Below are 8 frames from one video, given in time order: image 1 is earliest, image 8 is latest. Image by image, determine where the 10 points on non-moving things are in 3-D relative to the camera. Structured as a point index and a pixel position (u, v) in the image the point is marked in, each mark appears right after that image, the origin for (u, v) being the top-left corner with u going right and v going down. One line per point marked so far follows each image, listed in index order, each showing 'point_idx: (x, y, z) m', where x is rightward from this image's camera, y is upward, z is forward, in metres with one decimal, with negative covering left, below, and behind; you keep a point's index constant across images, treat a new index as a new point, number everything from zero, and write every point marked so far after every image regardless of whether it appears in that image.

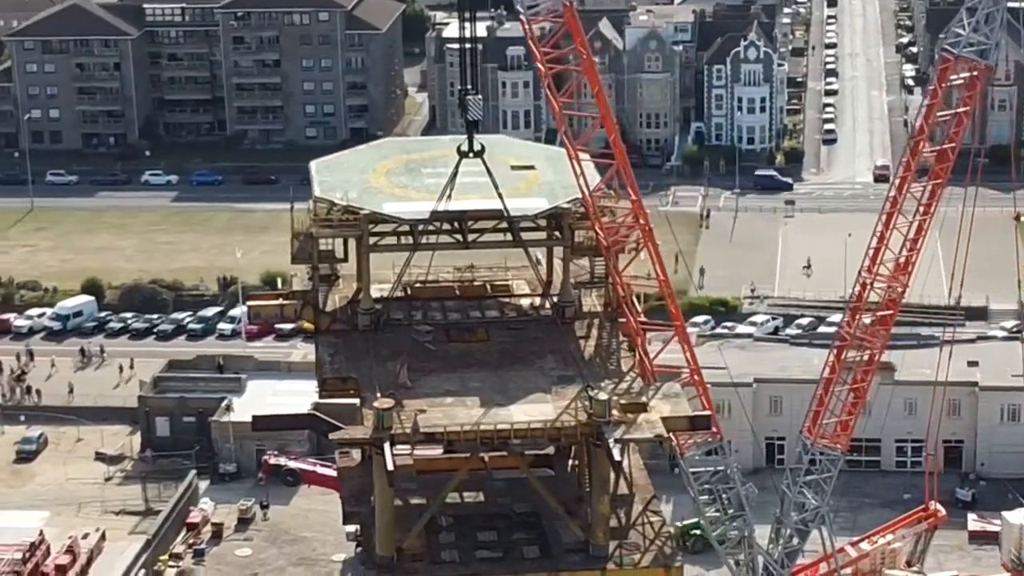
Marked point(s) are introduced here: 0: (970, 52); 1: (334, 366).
0: (+3.8, +2.0, +20.2) m
1: (-1.4, -0.6, +19.6) m
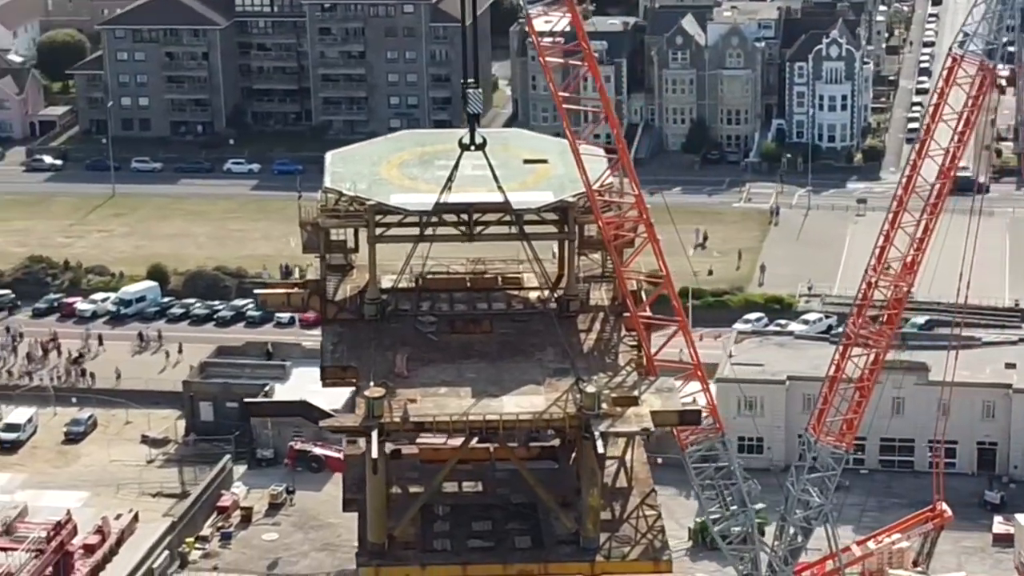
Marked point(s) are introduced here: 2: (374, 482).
0: (+3.8, +2.0, +20.1) m
1: (-1.5, -0.5, +19.9) m
2: (-1.1, -1.5, +19.0) m
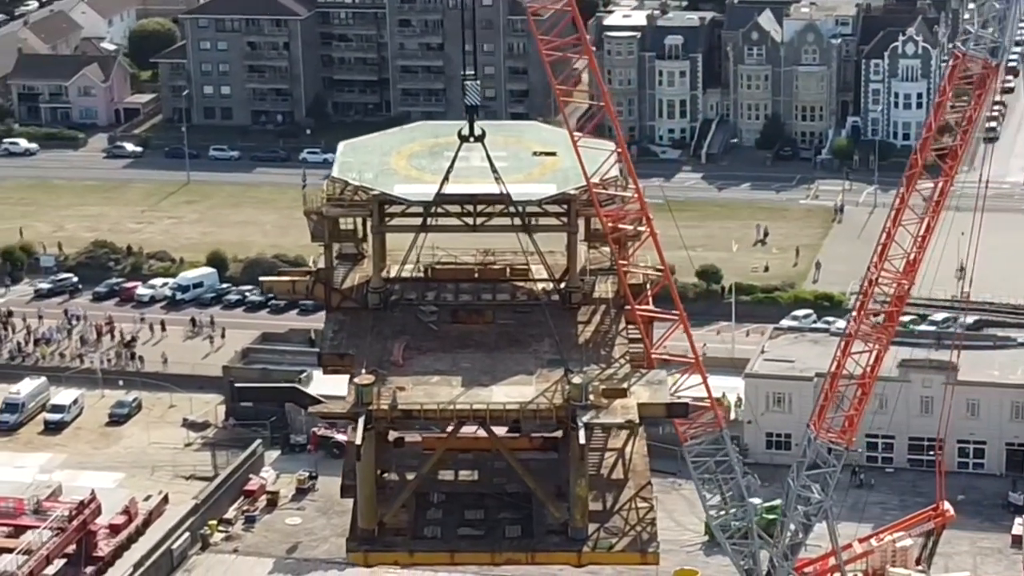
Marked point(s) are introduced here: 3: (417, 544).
0: (+3.8, +2.0, +20.0) m
1: (-1.5, -0.4, +20.1) m
2: (-1.2, -1.4, +19.2) m
3: (-0.8, -2.0, +19.3) m
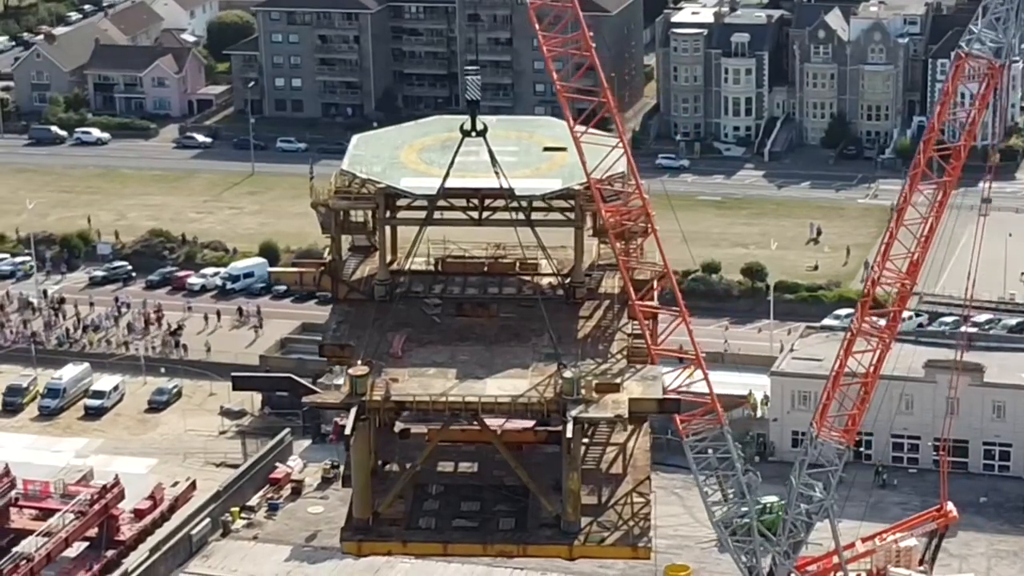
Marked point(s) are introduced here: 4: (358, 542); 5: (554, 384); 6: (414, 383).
0: (+3.9, +1.9, +20.0) m
1: (-1.5, -0.4, +20.4) m
2: (-1.2, -1.4, +19.4) m
3: (-0.8, -2.0, +19.5) m
4: (-1.2, -2.0, +19.5) m
5: (+0.3, -0.8, +19.1) m
6: (-0.8, -0.8, +19.3) m
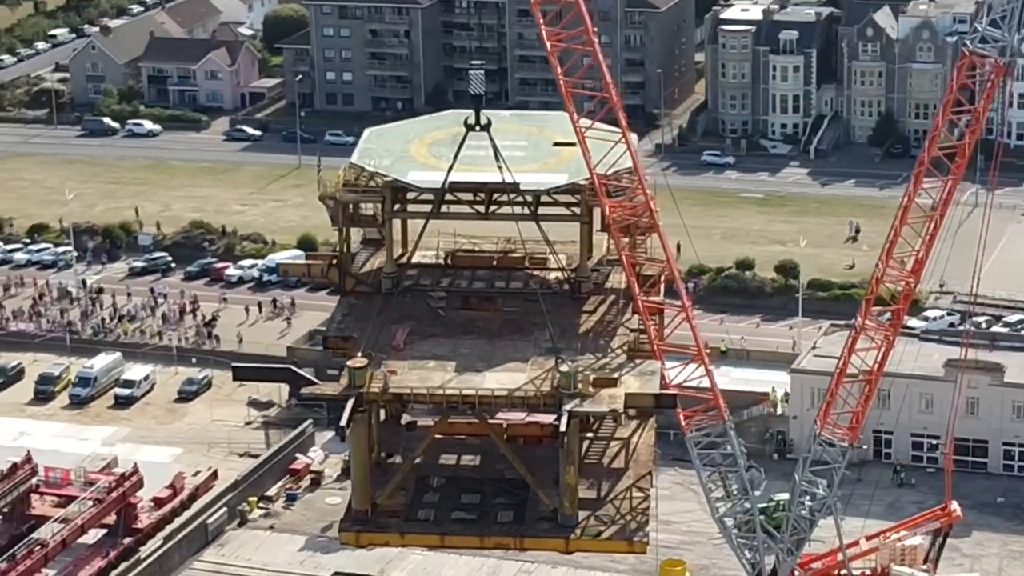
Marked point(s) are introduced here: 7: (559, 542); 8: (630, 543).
0: (+3.9, +2.0, +19.9) m
1: (-1.4, -0.3, +20.5) m
2: (-1.2, -1.3, +19.5) m
3: (-0.8, -1.9, +19.6) m
4: (-1.3, -2.0, +19.6) m
5: (+0.3, -0.7, +19.2) m
6: (-0.8, -0.7, +19.4) m
7: (+0.4, -2.0, +19.4) m
8: (+0.9, -2.0, +19.3) m
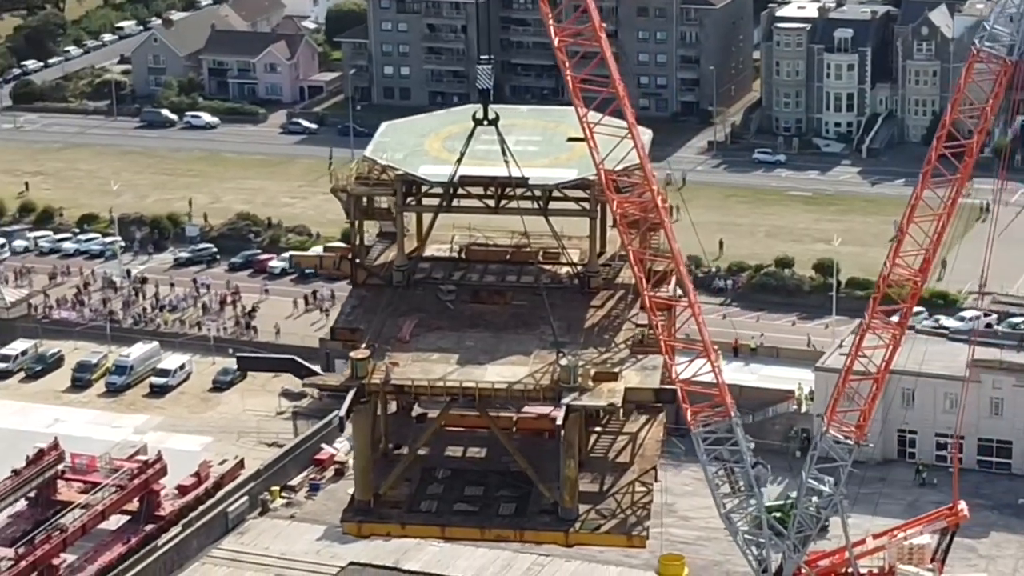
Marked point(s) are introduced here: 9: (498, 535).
0: (+4.0, +2.0, +19.9) m
1: (-1.4, -0.2, +20.7) m
2: (-1.2, -1.2, +19.7) m
3: (-0.8, -1.9, +19.8) m
4: (-1.3, -1.9, +19.8) m
5: (+0.3, -0.7, +19.3) m
6: (-0.8, -0.6, +19.5) m
7: (+0.4, -2.0, +19.5) m
8: (+0.9, -2.0, +19.4) m
9: (-0.1, -2.0, +19.6) m
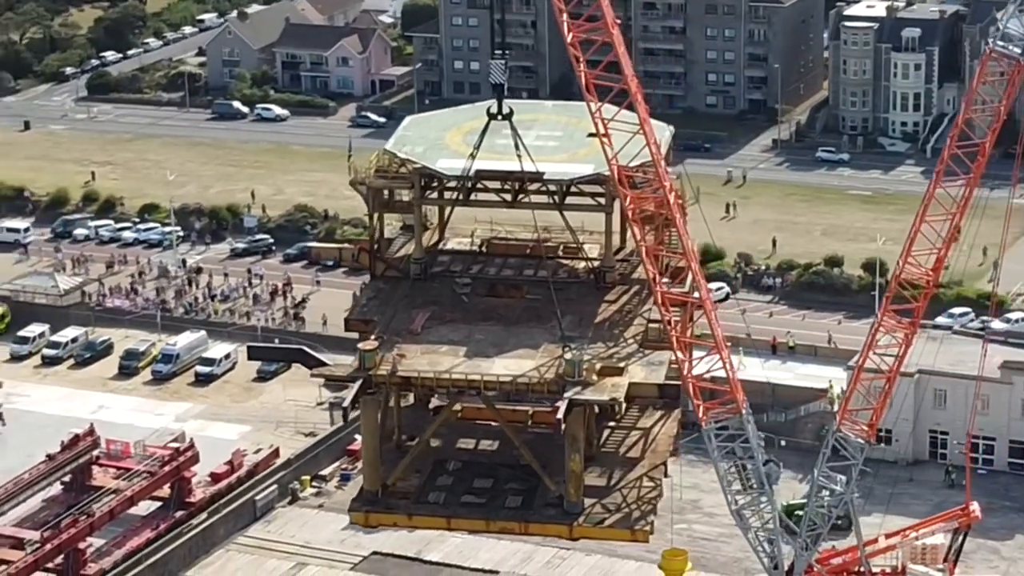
0: (+4.1, +1.9, +19.9) m
1: (-1.3, -0.2, +20.9) m
2: (-1.2, -1.2, +19.9) m
3: (-0.8, -1.8, +20.0) m
4: (-1.2, -1.8, +20.0) m
5: (+0.4, -0.6, +19.4) m
6: (-0.7, -0.6, +19.7) m
7: (+0.4, -1.9, +19.6) m
8: (+0.9, -1.9, +19.5) m
9: (-0.1, -1.9, +19.8) m
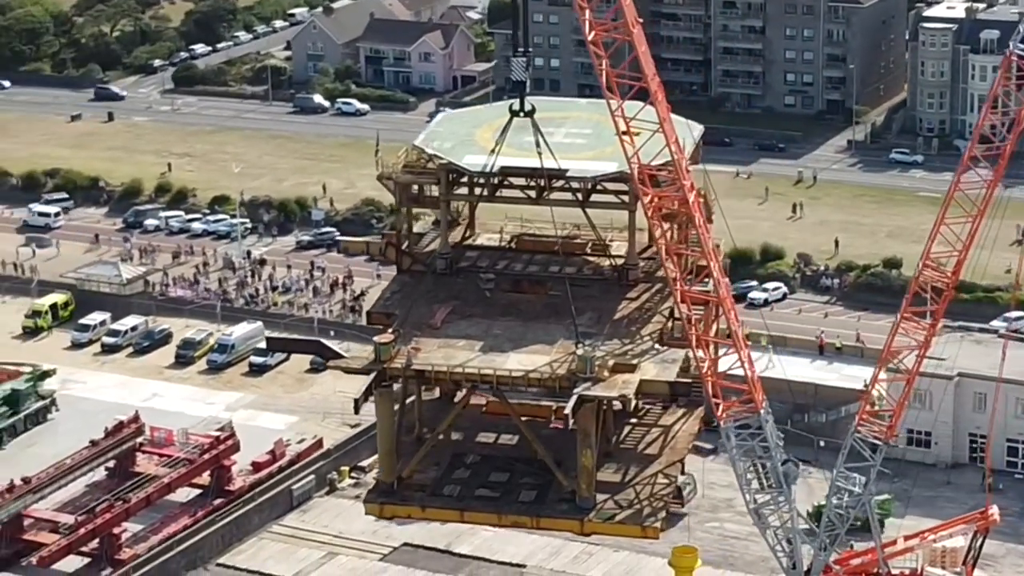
0: (+4.2, +1.9, +19.8) m
1: (-1.1, -0.1, +21.1) m
2: (-1.1, -1.1, +20.1) m
3: (-0.7, -1.7, +20.2) m
4: (-1.1, -1.8, +20.2) m
5: (+0.5, -0.6, +19.6) m
6: (-0.6, -0.5, +19.9) m
7: (+0.5, -1.9, +19.8) m
8: (+1.0, -1.9, +19.6) m
9: (0.0, -1.9, +19.9) m
